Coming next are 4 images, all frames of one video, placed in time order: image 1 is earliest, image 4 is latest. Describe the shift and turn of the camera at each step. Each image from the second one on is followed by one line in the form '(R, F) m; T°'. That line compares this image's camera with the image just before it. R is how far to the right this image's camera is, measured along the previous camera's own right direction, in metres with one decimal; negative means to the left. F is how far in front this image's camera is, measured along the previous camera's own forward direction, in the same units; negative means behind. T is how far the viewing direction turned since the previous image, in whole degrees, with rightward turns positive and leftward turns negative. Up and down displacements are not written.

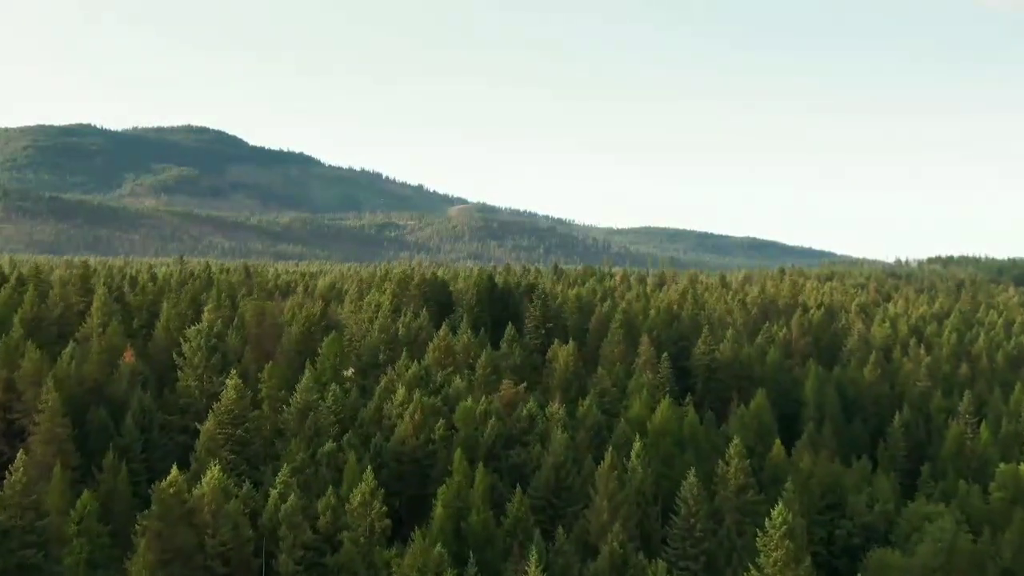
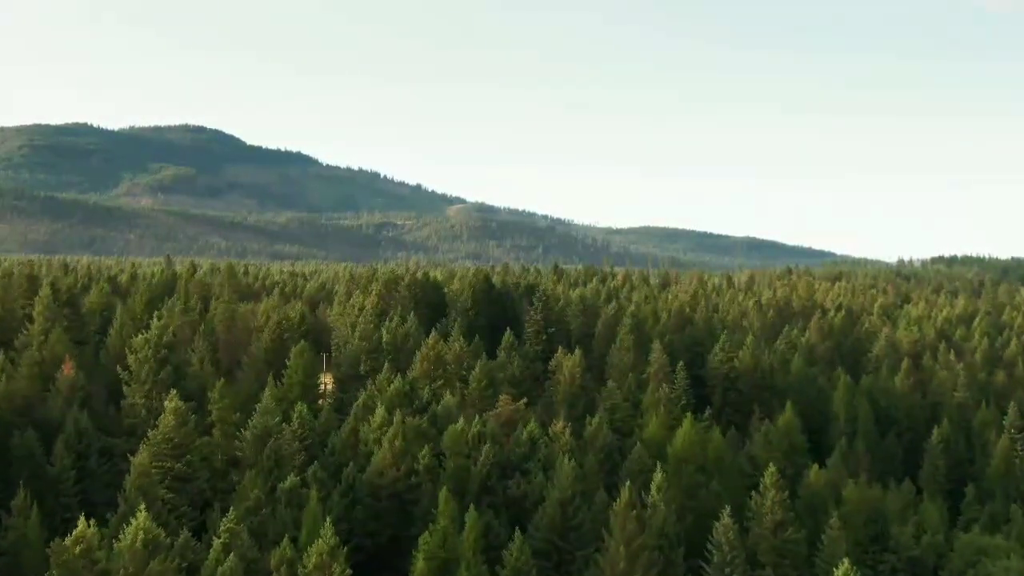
(+0.1, +11.4) m; 0°
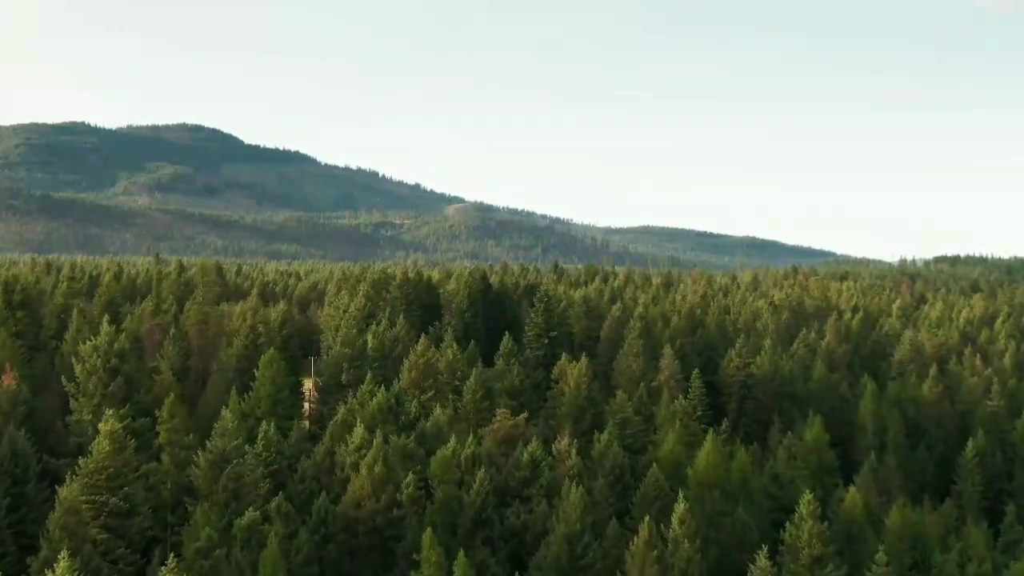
(0.0, +8.6) m; 0°
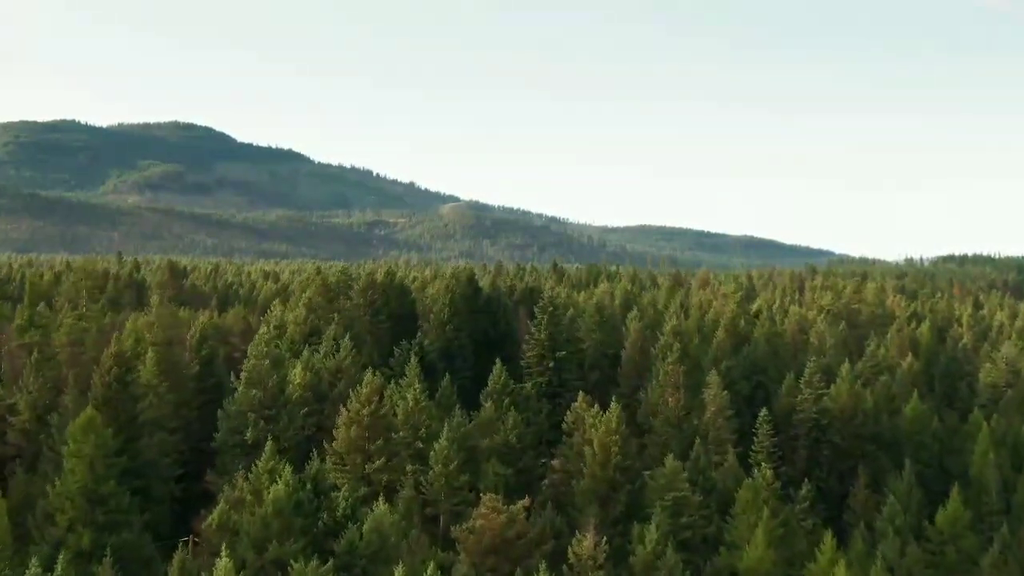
(+0.1, +26.0) m; 0°
